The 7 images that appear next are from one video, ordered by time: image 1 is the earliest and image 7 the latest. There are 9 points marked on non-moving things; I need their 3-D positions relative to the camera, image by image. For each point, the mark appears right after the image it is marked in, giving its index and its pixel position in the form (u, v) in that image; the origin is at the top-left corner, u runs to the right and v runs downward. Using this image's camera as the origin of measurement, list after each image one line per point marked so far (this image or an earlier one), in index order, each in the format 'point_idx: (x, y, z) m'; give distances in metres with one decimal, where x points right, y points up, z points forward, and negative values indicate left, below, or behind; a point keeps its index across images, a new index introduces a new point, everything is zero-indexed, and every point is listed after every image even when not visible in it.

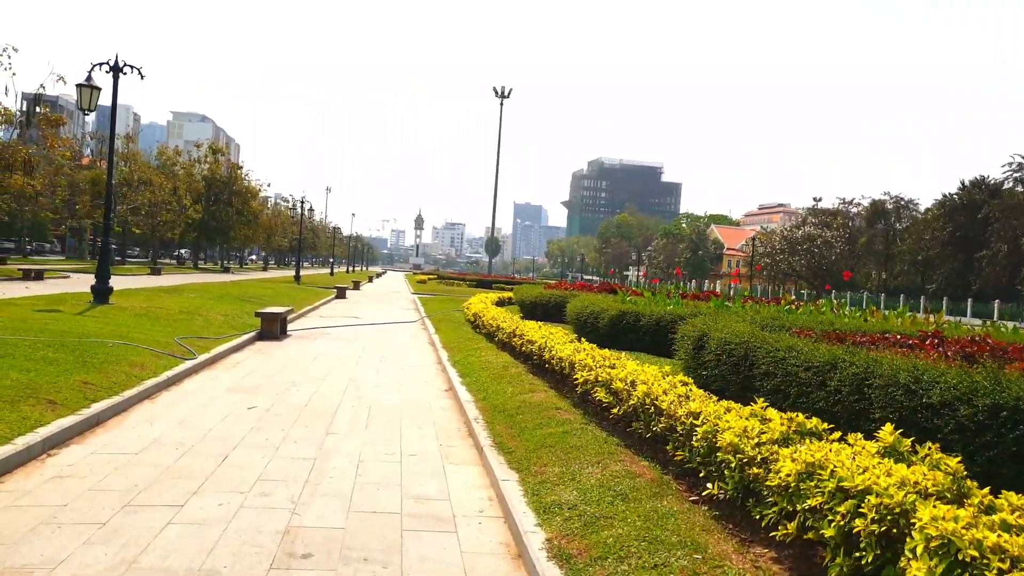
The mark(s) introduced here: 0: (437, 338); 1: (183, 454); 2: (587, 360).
0: (-1.4, -0.9, +15.0) m
1: (-2.3, -1.2, +5.6) m
2: (+0.7, -0.7, +7.5) m
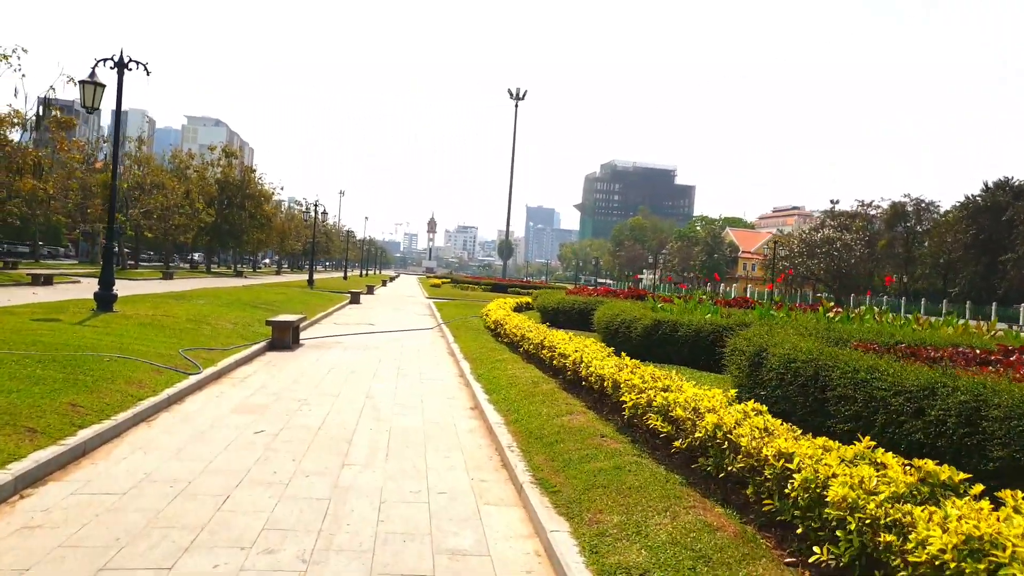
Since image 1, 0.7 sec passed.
0: (-1.0, -1.1, +14.2) m
1: (-2.0, -1.2, +4.9) m
2: (+1.0, -0.7, +6.6) m
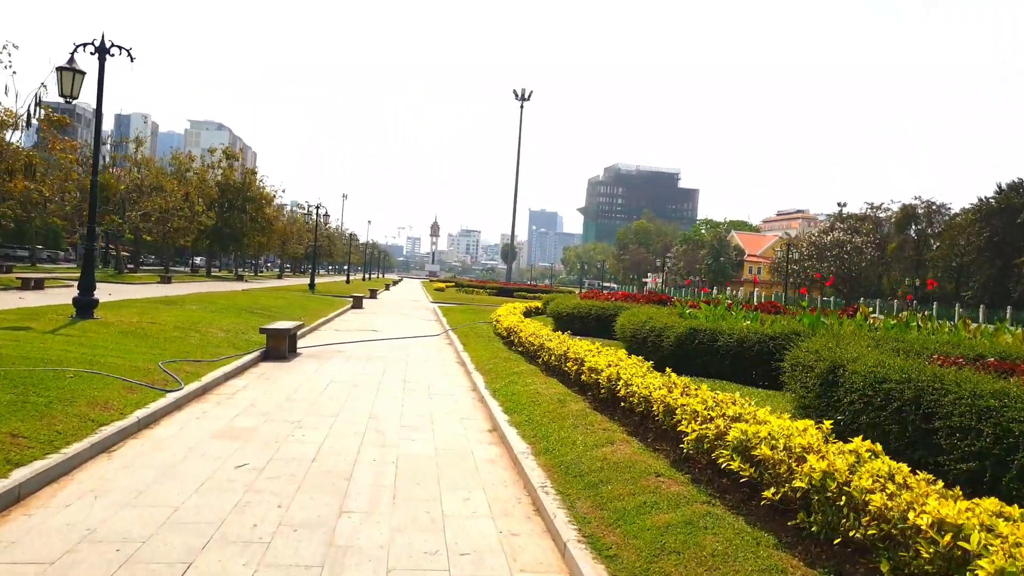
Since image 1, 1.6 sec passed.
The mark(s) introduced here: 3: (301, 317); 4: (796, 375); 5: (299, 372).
0: (-0.7, -1.1, +13.1) m
1: (-1.8, -1.3, +3.7) m
2: (+1.2, -0.8, +5.5) m
3: (-5.1, -0.7, +19.8) m
4: (+2.4, -0.7, +6.9) m
5: (-2.9, -1.1, +11.1) m
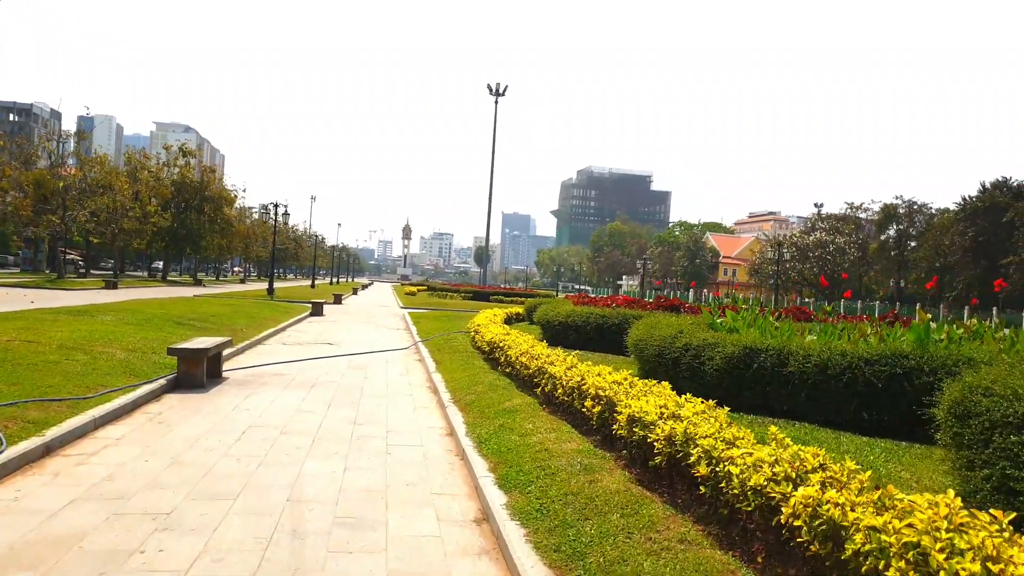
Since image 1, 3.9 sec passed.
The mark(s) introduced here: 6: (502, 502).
0: (-0.9, -1.2, +10.3) m
1: (-1.6, -1.3, +0.9) m
2: (+1.3, -0.8, +2.8) m
3: (-5.5, -0.8, +16.8) m
4: (+2.4, -0.8, +4.2) m
5: (-3.0, -1.2, +8.2) m
6: (-0.1, -1.3, +4.9) m
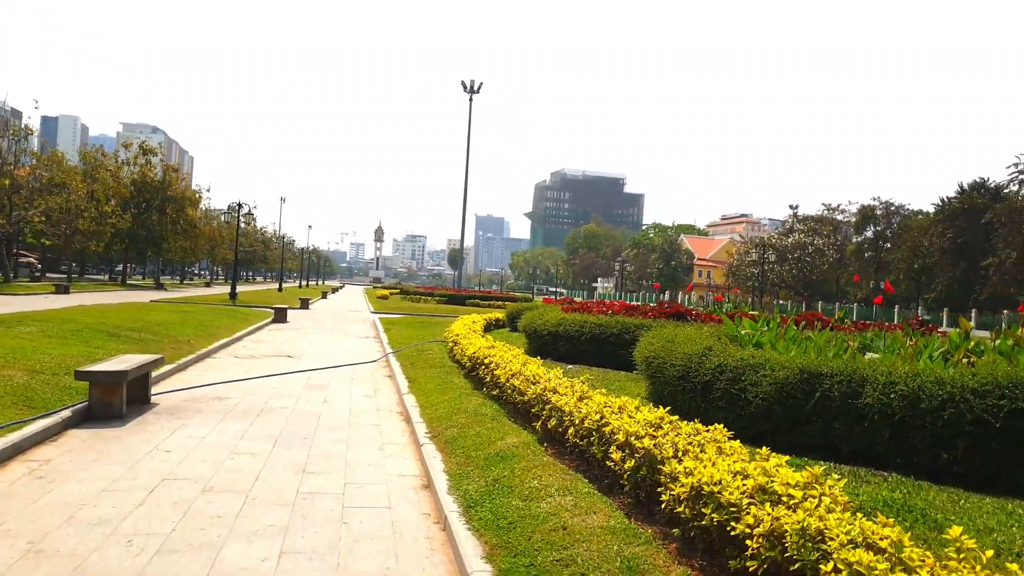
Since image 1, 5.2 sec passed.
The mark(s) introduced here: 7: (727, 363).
0: (-1.0, -1.3, +8.6) m
1: (-1.5, -1.3, -0.8) m
2: (+1.4, -0.8, +1.2) m
3: (-5.9, -0.9, +15.0) m
4: (+2.5, -0.8, +2.6) m
5: (-3.1, -1.3, +6.5) m
6: (0.0, -1.3, +3.2) m
7: (+1.7, -0.6, +6.5) m
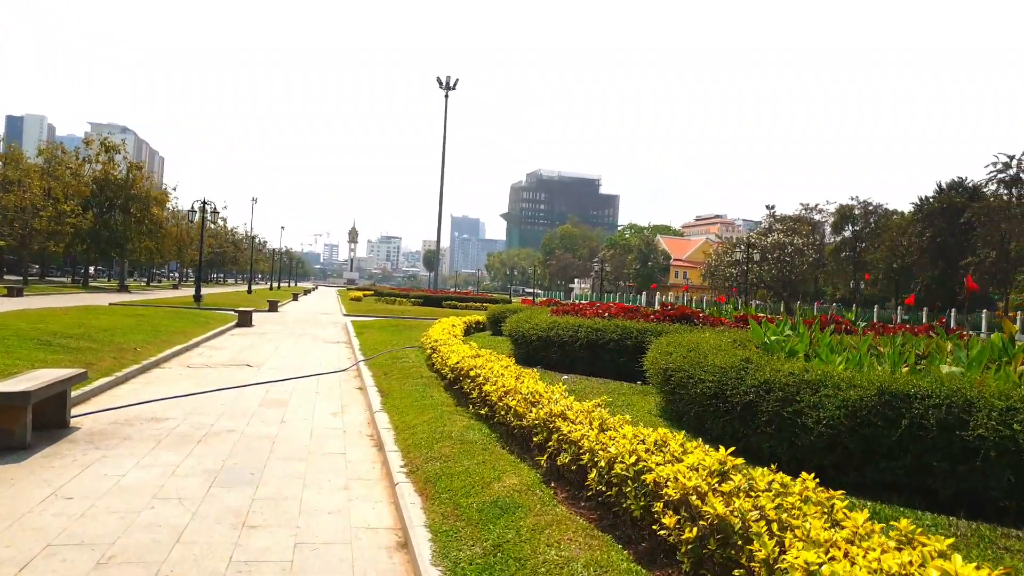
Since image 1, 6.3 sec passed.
0: (-1.1, -1.3, +7.2) m
1: (-1.3, -1.3, -2.2) m
2: (+1.6, -0.8, -0.1) m
3: (-6.1, -0.9, +13.4) m
4: (+2.6, -0.8, +1.4) m
5: (-3.1, -1.3, +5.0) m
6: (+0.1, -1.3, +1.9) m
7: (+1.7, -0.6, +5.2) m
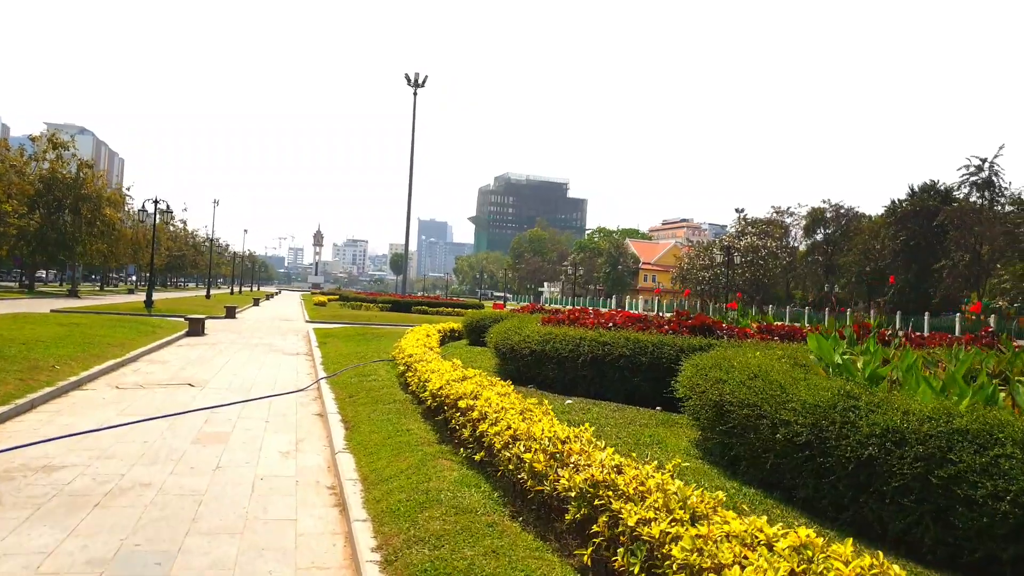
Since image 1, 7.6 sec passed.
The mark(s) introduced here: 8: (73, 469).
0: (-1.1, -1.3, +5.5) m
1: (-0.8, -1.3, -3.9) m
2: (+1.9, -0.8, -1.8) m
3: (-6.3, -1.0, +11.5) m
4: (+2.9, -0.8, -0.2) m
5: (-3.0, -1.3, +3.2) m
6: (+0.3, -1.3, +0.2) m
7: (+1.8, -0.7, +3.6) m
8: (-3.3, -1.3, +6.0) m
